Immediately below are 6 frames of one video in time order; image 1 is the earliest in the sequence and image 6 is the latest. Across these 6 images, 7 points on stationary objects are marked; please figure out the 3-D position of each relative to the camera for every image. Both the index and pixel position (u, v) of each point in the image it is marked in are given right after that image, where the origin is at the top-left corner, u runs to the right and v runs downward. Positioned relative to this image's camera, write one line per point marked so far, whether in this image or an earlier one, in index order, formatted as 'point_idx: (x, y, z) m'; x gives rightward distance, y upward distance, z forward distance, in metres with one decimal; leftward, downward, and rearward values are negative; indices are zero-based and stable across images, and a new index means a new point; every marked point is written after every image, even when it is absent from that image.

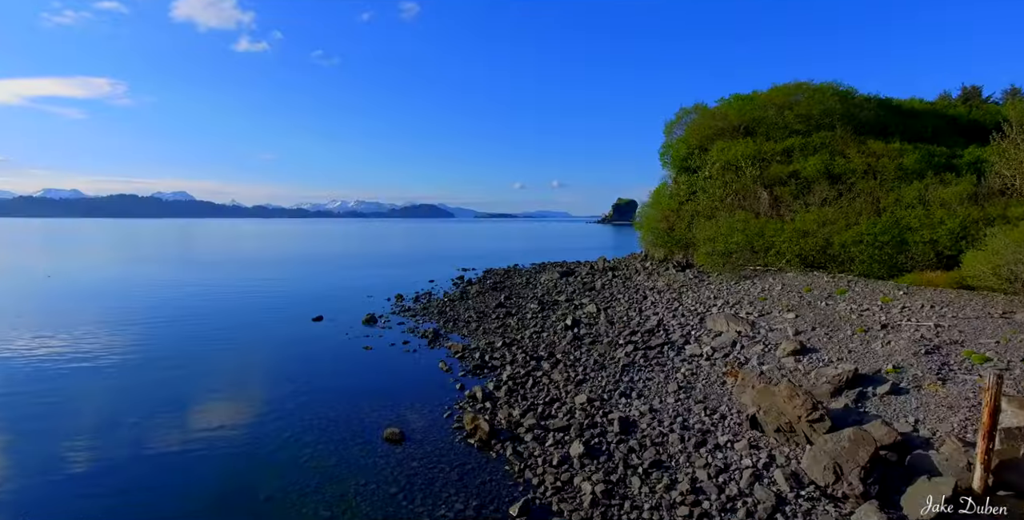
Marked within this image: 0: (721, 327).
0: (+6.6, -2.1, +17.9) m
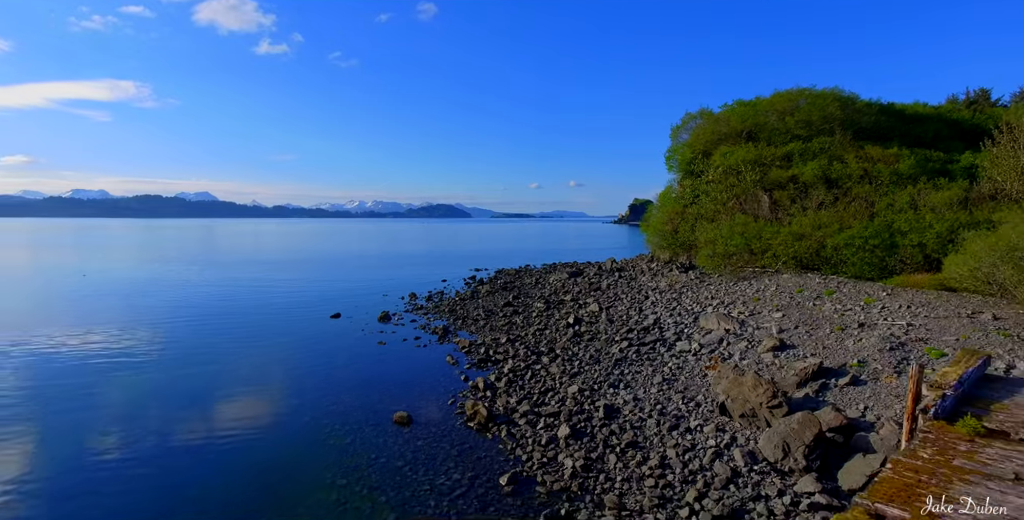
0: (+6.7, -2.2, +19.0) m
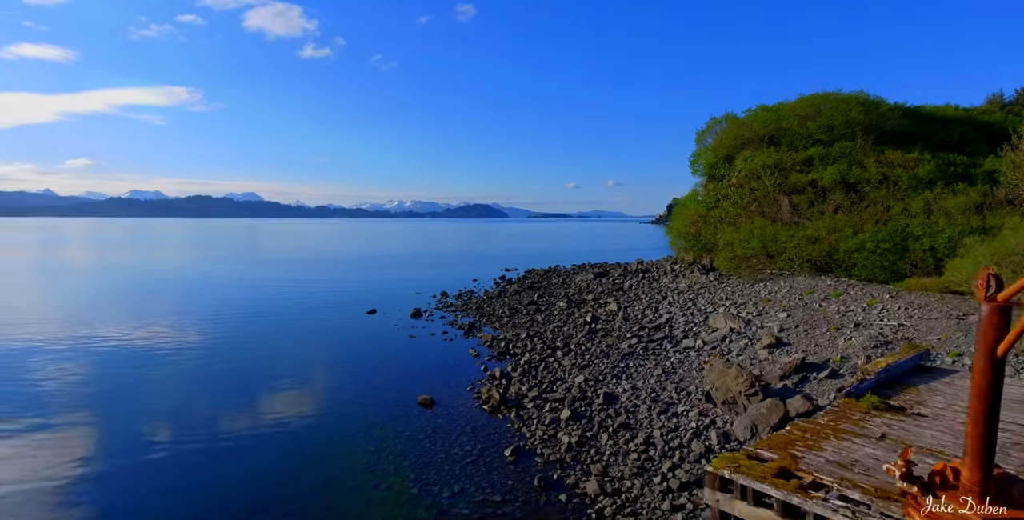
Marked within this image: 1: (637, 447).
0: (+7.4, -2.3, +20.2) m
1: (+2.5, -3.7, +11.3) m
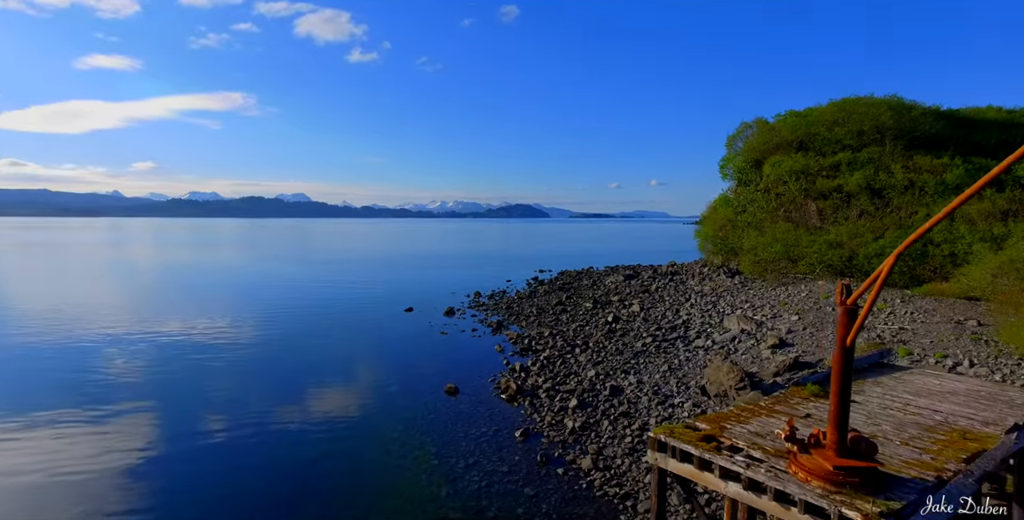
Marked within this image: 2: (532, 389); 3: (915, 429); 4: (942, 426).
0: (+8.2, -2.5, +21.2) m
1: (+2.7, -3.9, +12.7) m
2: (+0.6, -3.7, +16.3) m
3: (+5.1, -2.1, +7.2) m
4: (+5.5, -2.1, +7.3) m
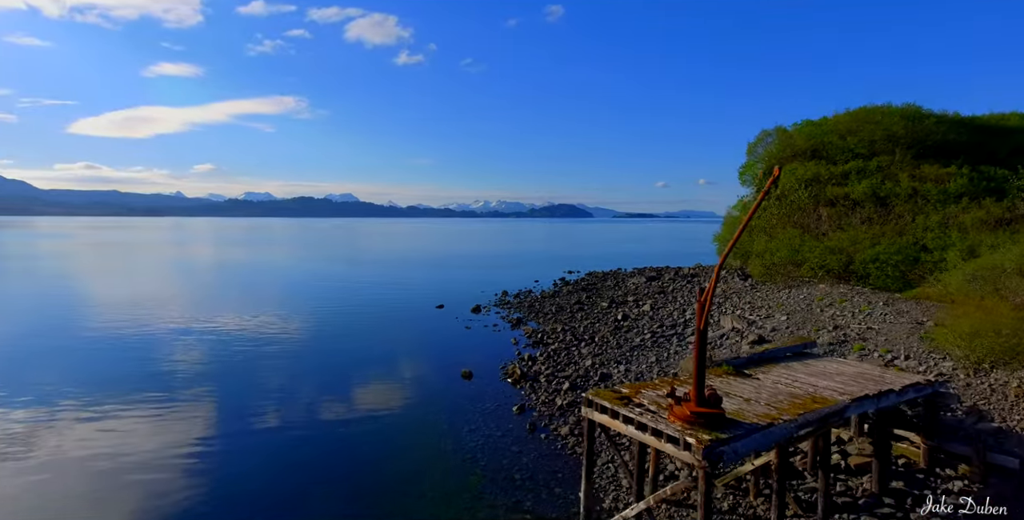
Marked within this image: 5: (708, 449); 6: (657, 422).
0: (+8.8, -2.7, +23.3) m
1: (+2.6, -4.0, +15.3) m
2: (+0.8, -3.8, +19.0) m
3: (+4.6, -2.3, +9.6) m
4: (+5.0, -2.3, +9.6) m
5: (+2.6, -2.5, +7.5) m
6: (+2.1, -2.4, +8.4) m
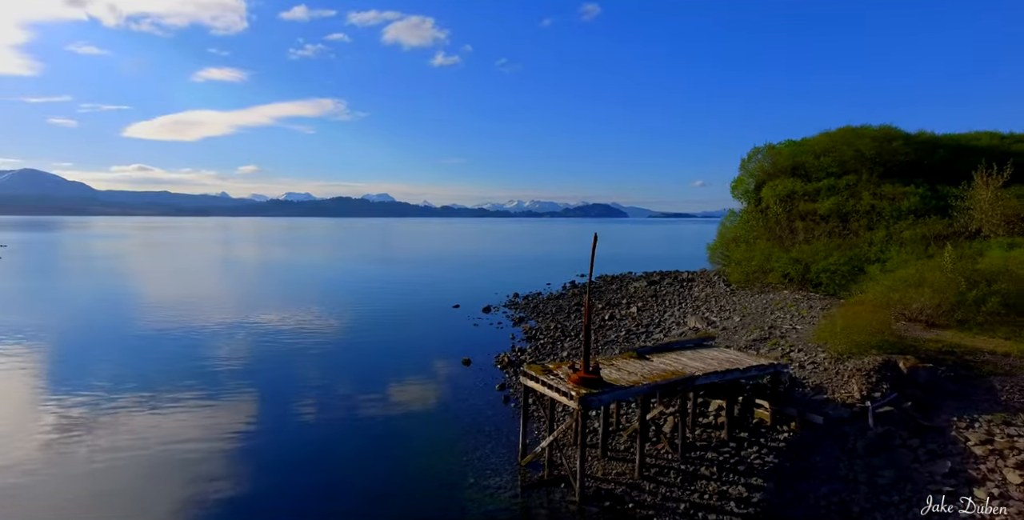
0: (+8.6, -3.1, +27.6) m
1: (+2.0, -4.5, +19.9) m
2: (+0.4, -4.3, +23.7) m
3: (+3.6, -2.8, +14.1) m
4: (+4.0, -2.8, +14.2) m
5: (+1.5, -3.0, +12.2) m
6: (+1.1, -2.9, +13.0) m
